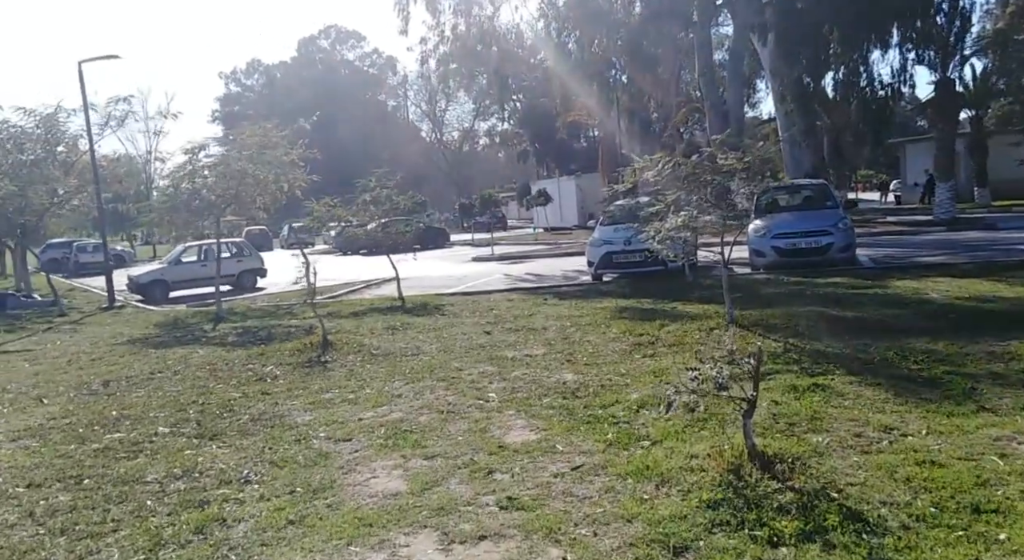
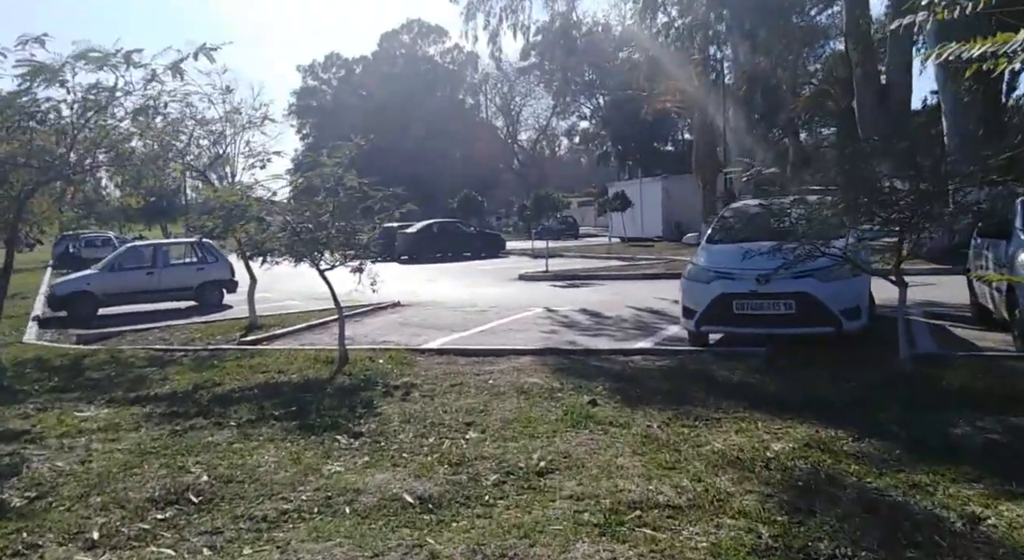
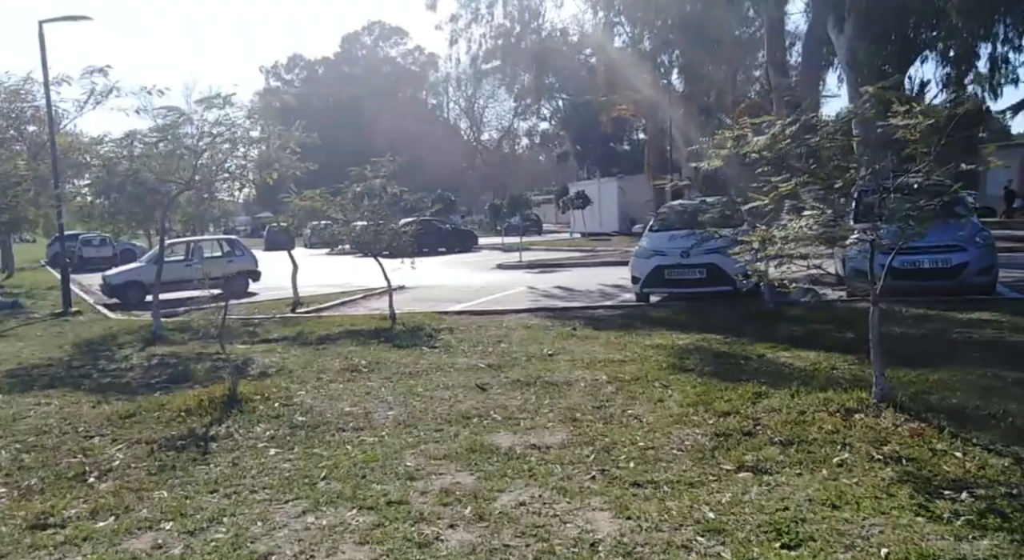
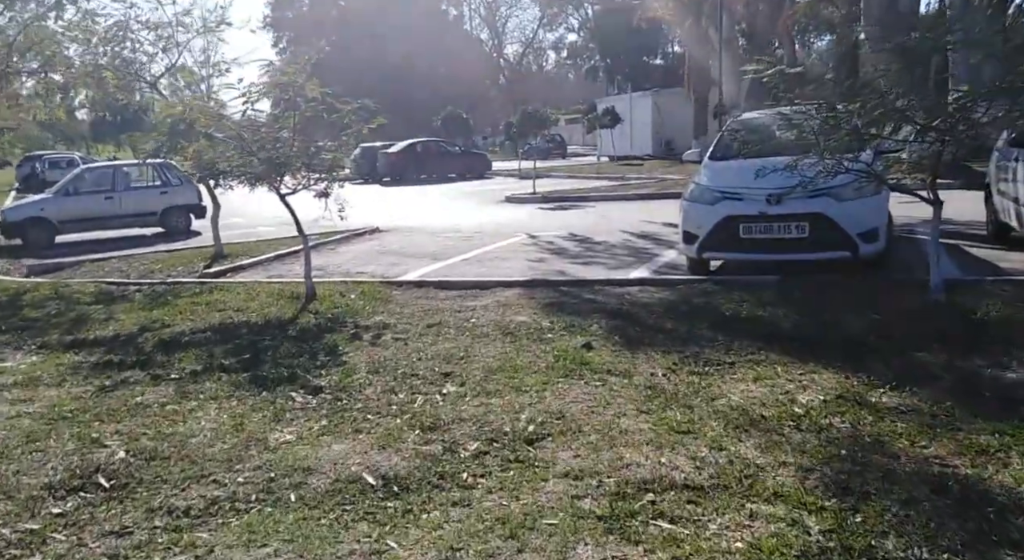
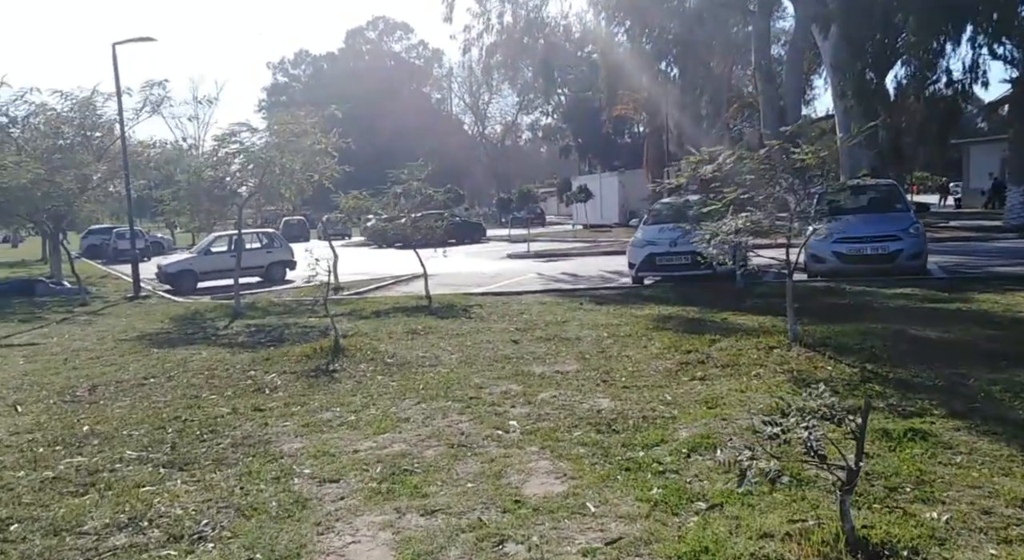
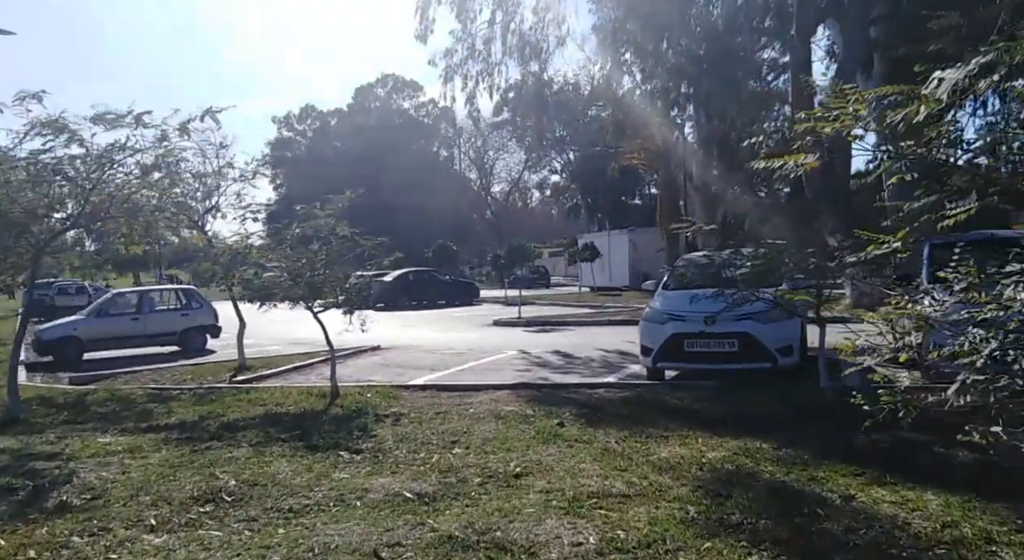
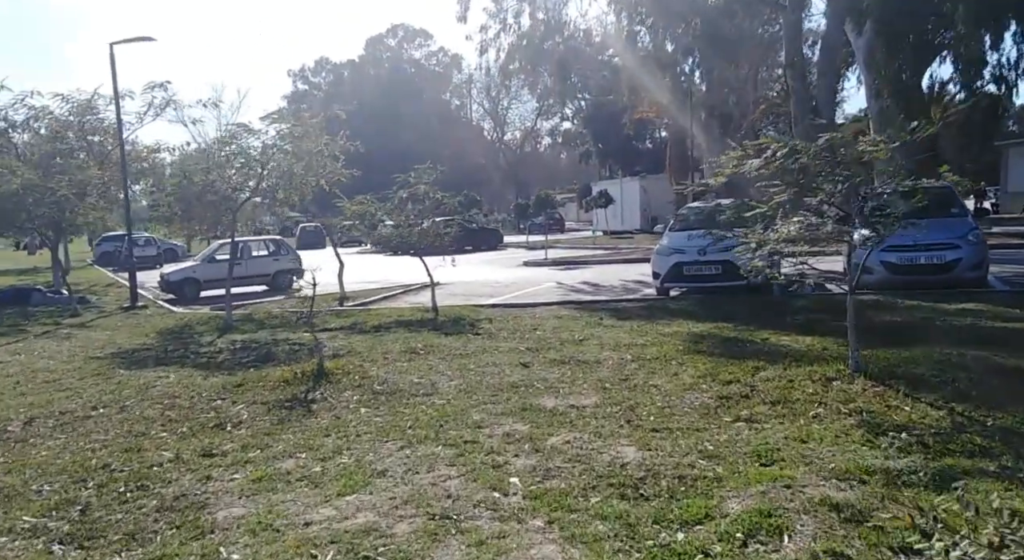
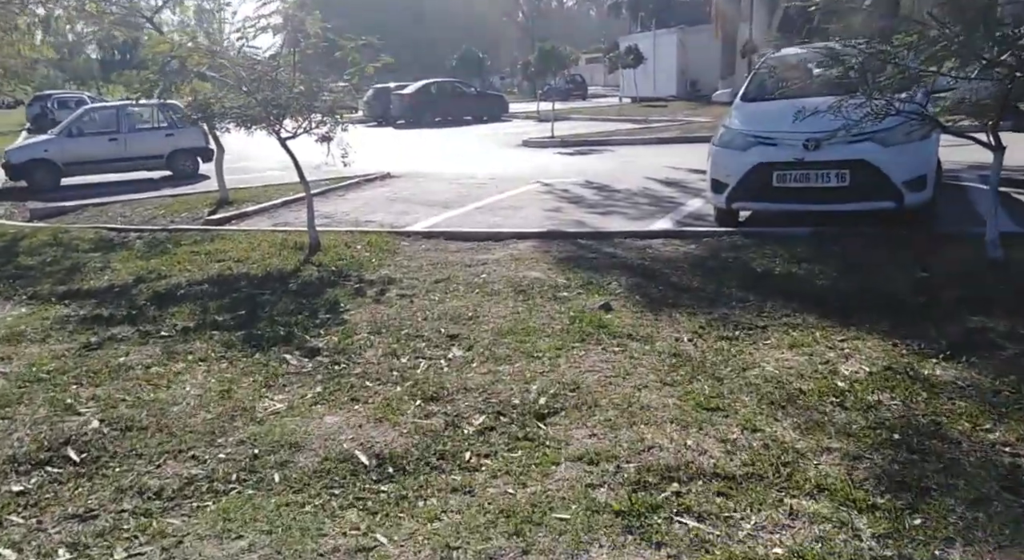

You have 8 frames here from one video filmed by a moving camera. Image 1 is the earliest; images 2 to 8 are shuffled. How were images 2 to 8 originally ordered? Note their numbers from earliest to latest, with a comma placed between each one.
5, 7, 3, 6, 2, 4, 8
